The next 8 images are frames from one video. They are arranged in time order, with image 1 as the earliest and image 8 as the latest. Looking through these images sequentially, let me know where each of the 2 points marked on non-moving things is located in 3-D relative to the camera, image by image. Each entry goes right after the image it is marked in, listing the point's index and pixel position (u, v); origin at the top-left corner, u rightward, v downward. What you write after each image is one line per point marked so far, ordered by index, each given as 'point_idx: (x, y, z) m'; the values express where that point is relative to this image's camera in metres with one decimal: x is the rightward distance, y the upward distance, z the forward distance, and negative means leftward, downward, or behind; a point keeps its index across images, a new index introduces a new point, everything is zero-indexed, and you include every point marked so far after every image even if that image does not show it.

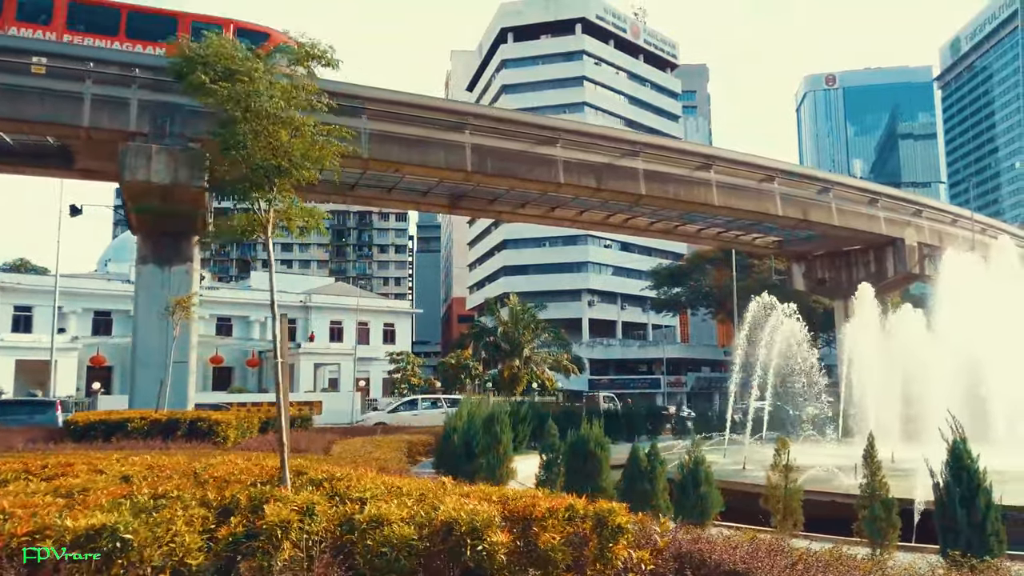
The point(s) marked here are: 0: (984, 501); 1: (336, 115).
0: (+4.5, -2.0, +7.2) m
1: (-4.5, +4.4, +19.0) m
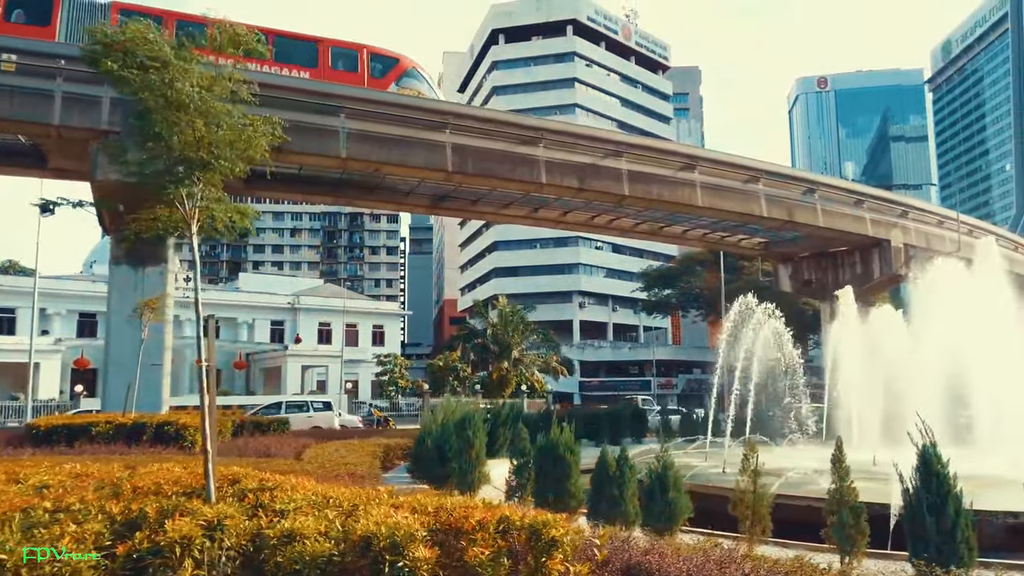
0: (+4.1, -2.0, +7.0) m
1: (-5.0, +4.3, +18.7) m
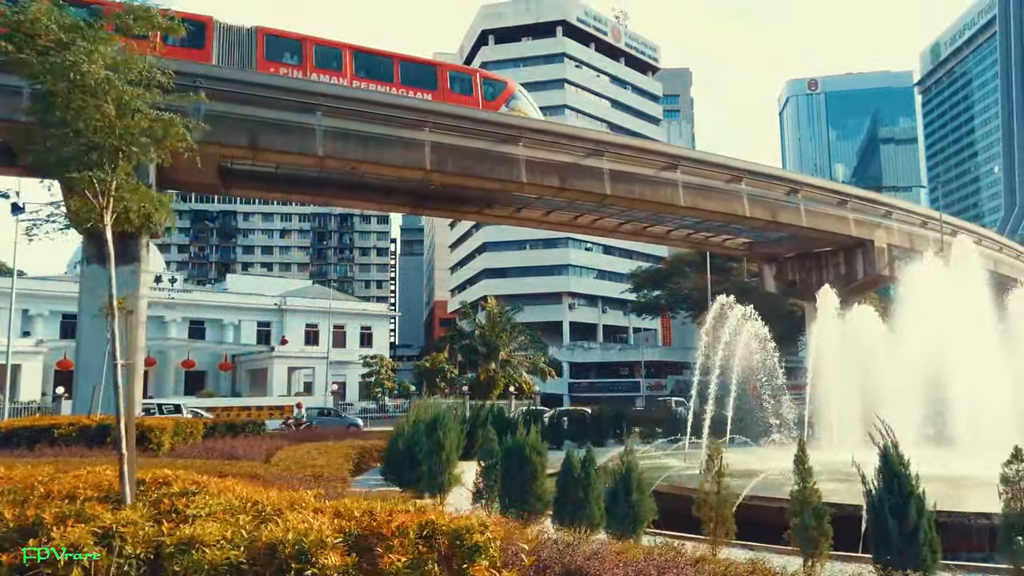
0: (+3.7, -2.0, +6.9) m
1: (-5.6, +4.3, +18.5) m
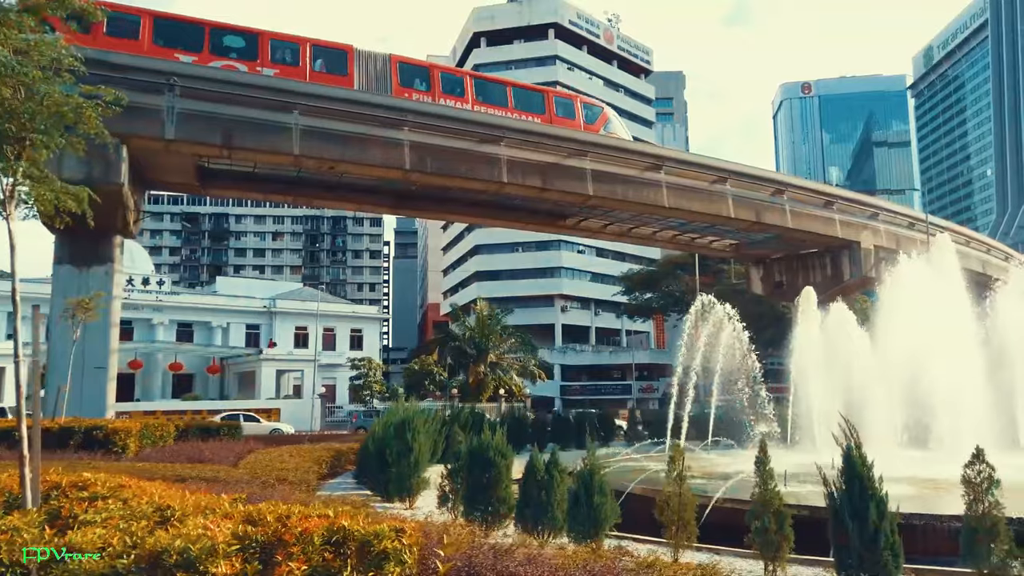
0: (+3.2, -2.0, +6.7) m
1: (-6.1, +4.3, +18.3) m
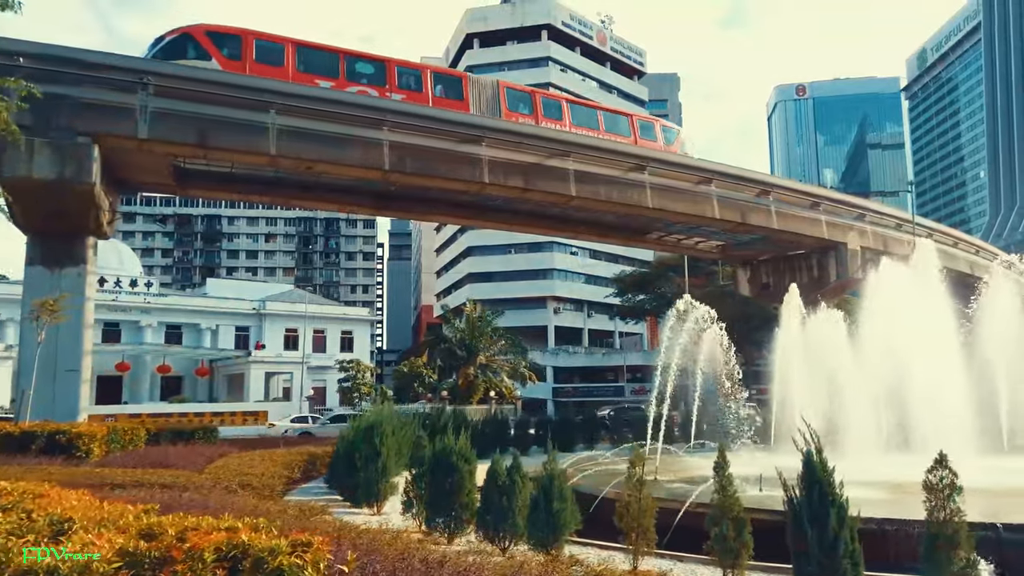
0: (+2.8, -2.0, +6.5) m
1: (-6.6, +4.3, +18.0) m
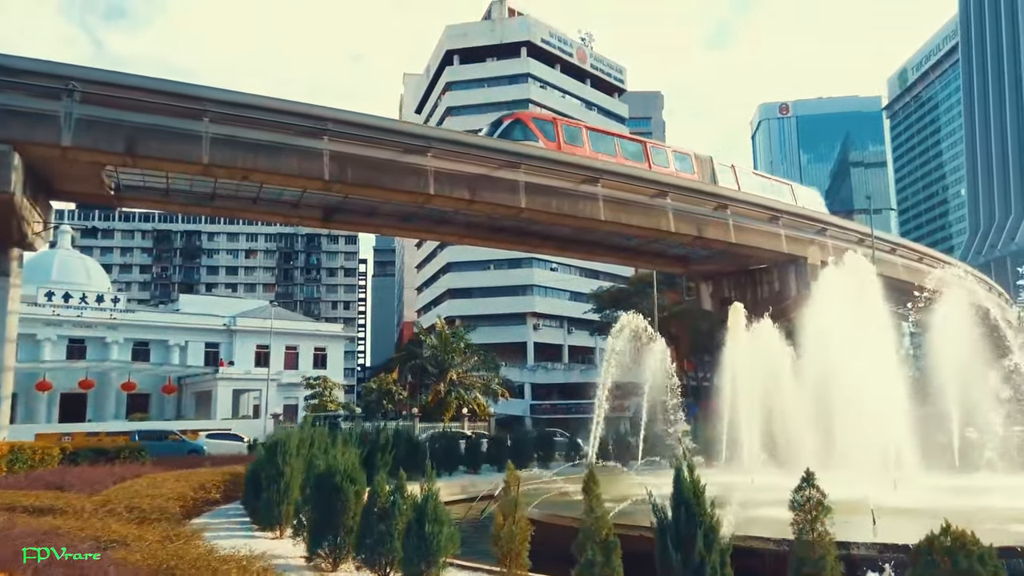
0: (+1.6, -2.0, +6.0) m
1: (-8.0, +4.0, +17.6) m
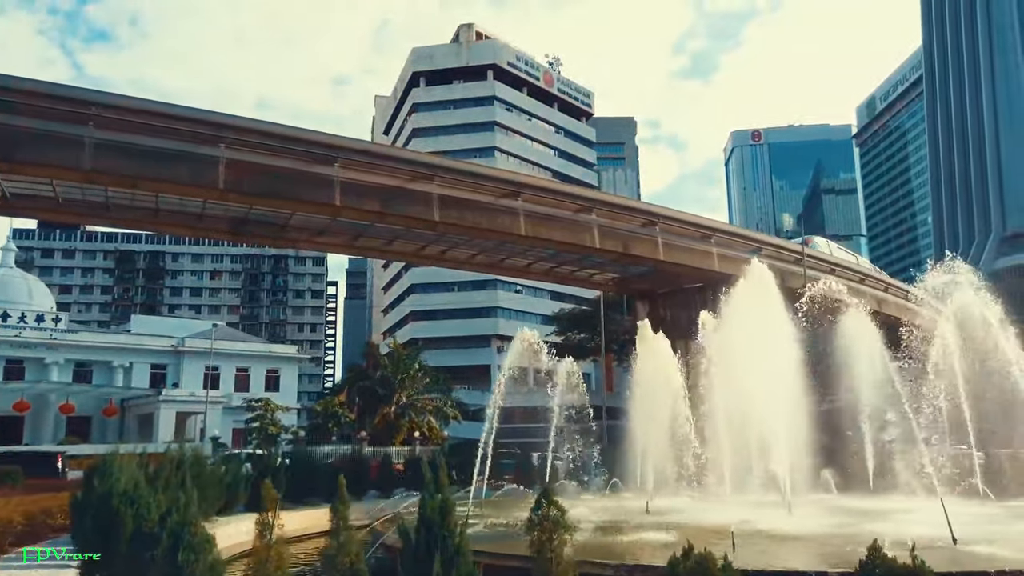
0: (-0.5, -2.0, +5.3) m
1: (-10.3, +3.7, +16.8) m
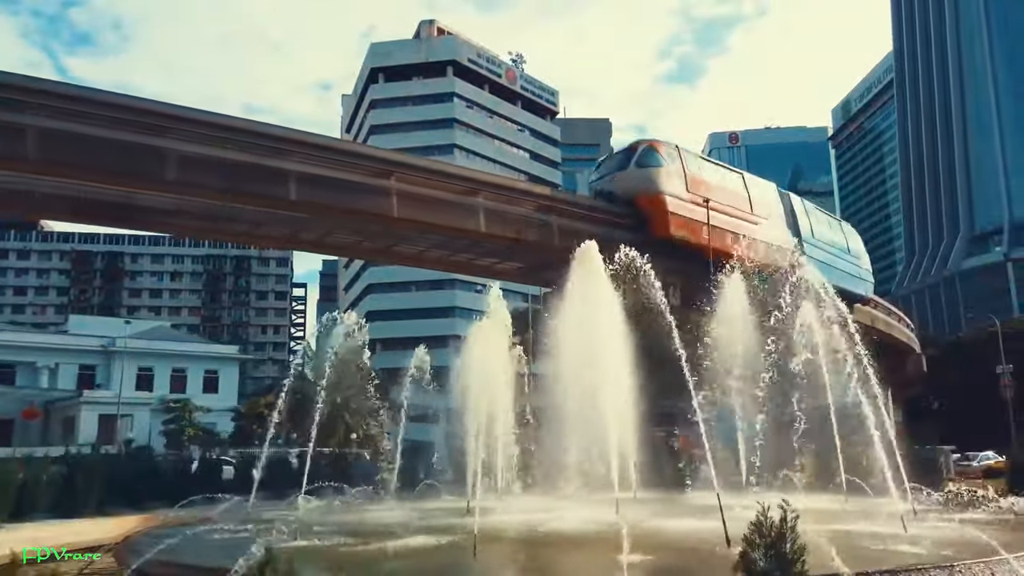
0: (-3.6, -1.5, +3.7) m
1: (-13.7, +4.1, +15.0) m
